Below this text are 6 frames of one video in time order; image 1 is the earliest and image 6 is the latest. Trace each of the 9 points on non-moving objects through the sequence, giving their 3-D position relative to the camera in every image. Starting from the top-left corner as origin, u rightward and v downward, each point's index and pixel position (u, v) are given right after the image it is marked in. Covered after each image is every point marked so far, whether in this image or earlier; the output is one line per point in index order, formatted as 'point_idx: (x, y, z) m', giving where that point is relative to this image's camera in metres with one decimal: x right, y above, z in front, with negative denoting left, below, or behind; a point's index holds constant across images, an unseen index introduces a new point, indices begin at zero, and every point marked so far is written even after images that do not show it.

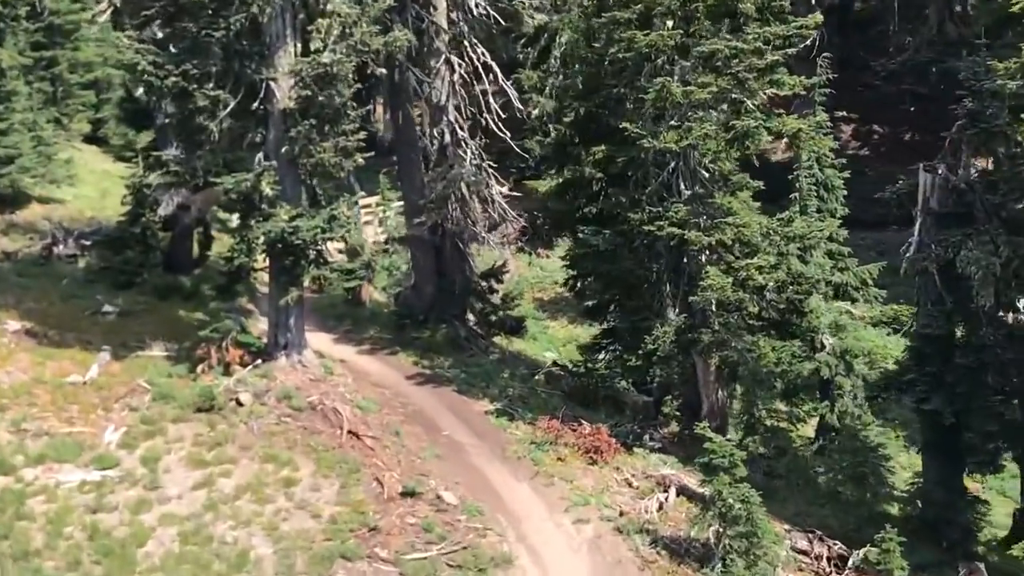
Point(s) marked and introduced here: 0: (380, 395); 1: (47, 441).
0: (-1.3, -1.1, +18.0) m
1: (-4.2, -1.4, +16.2) m
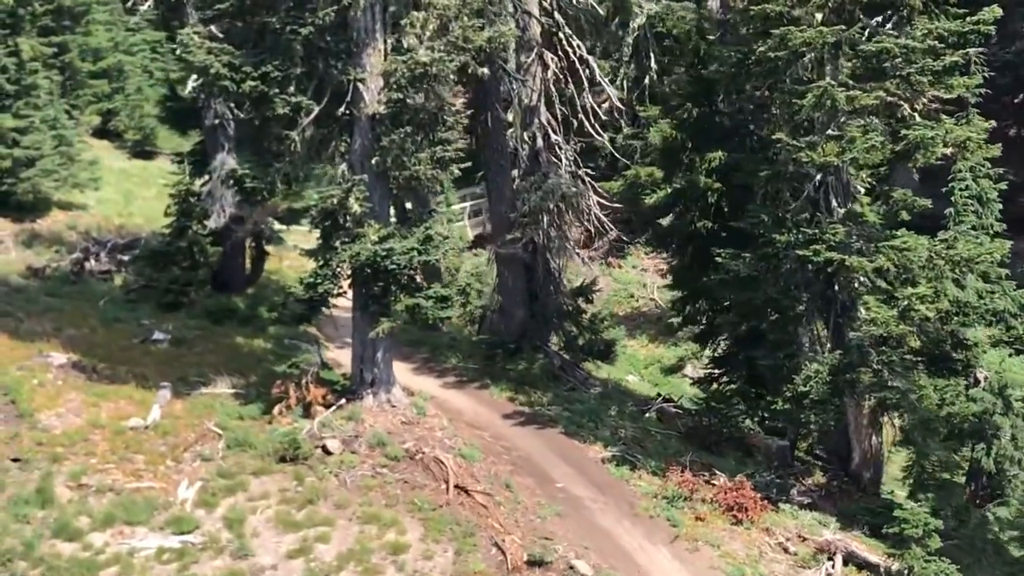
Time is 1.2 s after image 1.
0: (-0.3, -1.3, +15.9) m
1: (-3.1, -1.7, +14.0) m
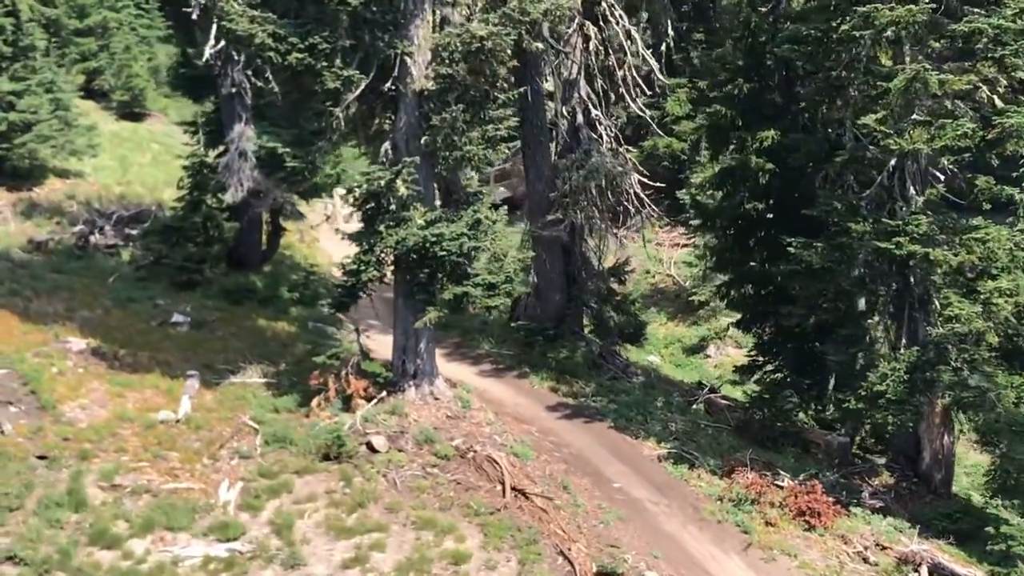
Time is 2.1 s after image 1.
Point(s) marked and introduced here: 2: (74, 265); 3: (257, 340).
0: (+0.2, -1.2, +15.1) m
1: (-2.6, -1.6, +13.1) m
2: (-4.6, +0.2, +19.0) m
3: (-2.4, -0.5, +17.0) m
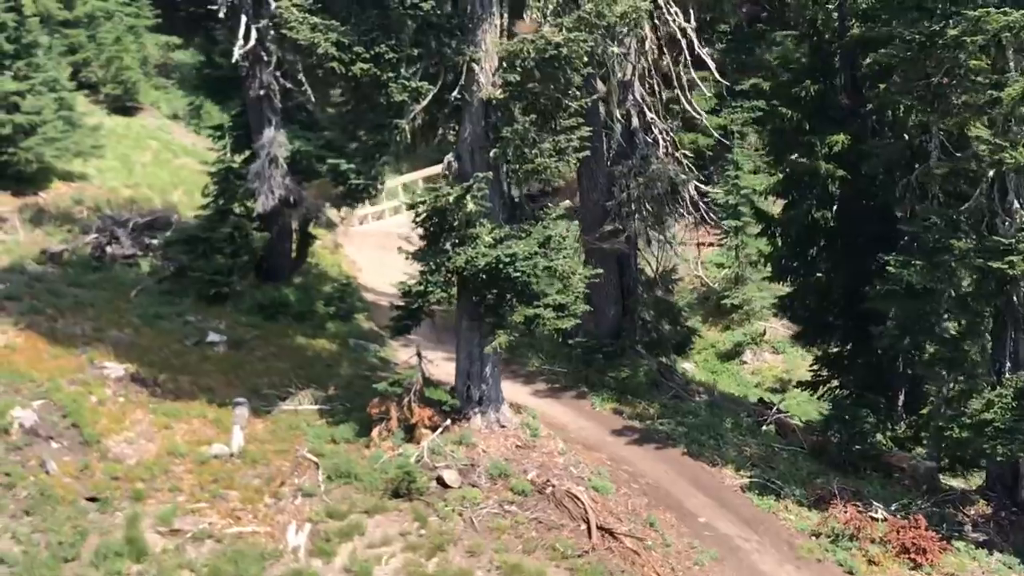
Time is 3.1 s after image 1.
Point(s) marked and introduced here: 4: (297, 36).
0: (+0.7, -1.4, +14.2) m
1: (-2.0, -1.8, +12.2) m
2: (-4.2, +0.1, +17.9) m
3: (-1.9, -0.6, +16.0) m
4: (-1.5, +1.8, +12.8) m
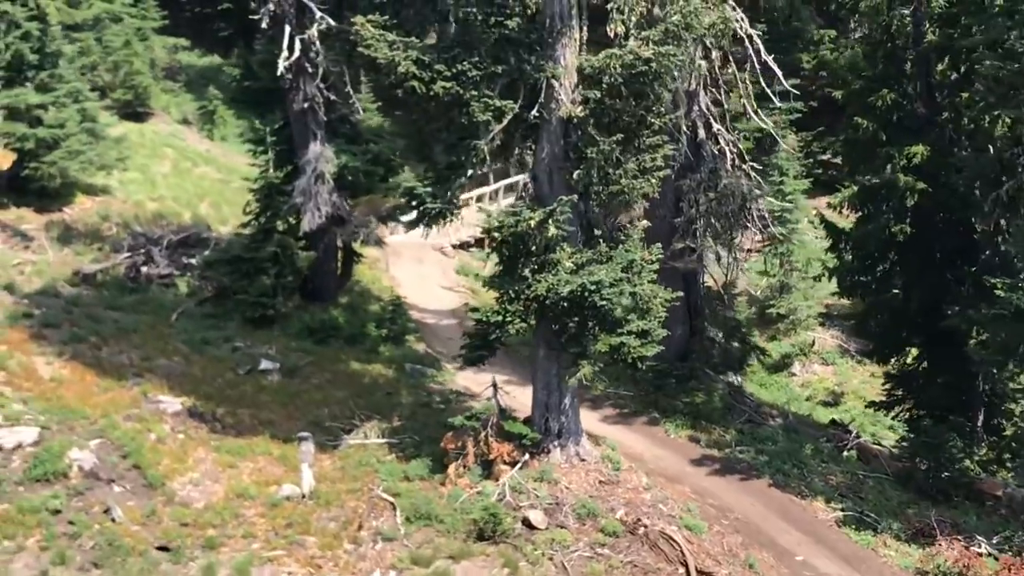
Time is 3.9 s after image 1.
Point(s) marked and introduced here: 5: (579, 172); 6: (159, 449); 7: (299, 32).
0: (+1.3, -1.6, +13.5) m
1: (-1.4, -2.0, +11.5) m
2: (-3.6, -0.1, +17.2) m
3: (-1.3, -0.9, +15.3) m
4: (-0.9, +1.6, +12.1) m
5: (+0.5, +0.8, +13.0) m
6: (-2.6, -1.2, +13.2) m
7: (-2.0, +2.4, +16.8) m
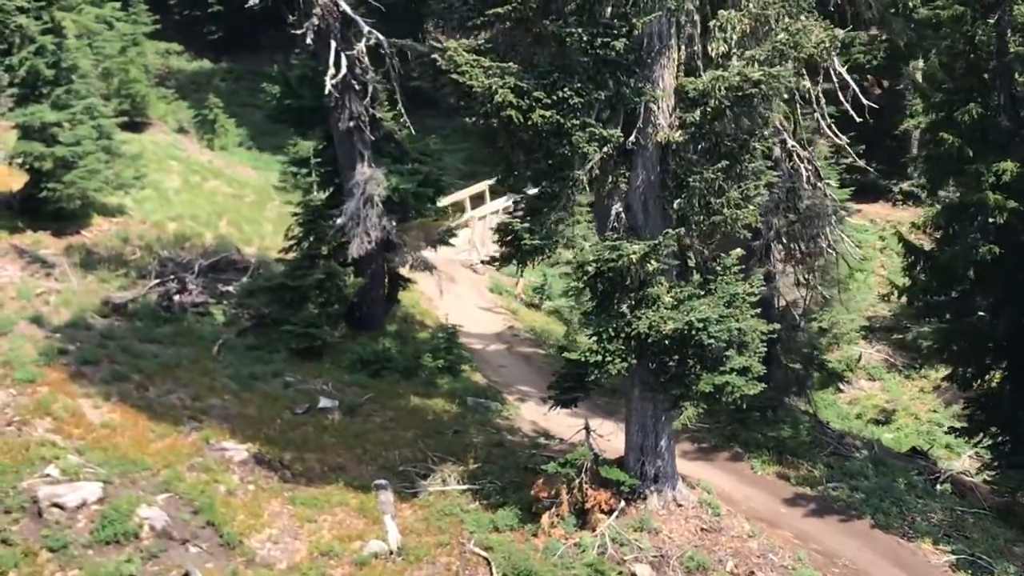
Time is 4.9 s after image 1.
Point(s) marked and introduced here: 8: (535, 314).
0: (+2.0, -1.8, +12.8) m
1: (-0.6, -2.3, +10.6) m
2: (-3.1, -0.4, +16.2) m
3: (-0.7, -1.1, +14.4) m
4: (-0.2, +1.3, +11.2) m
5: (+1.1, +0.6, +12.1) m
6: (-1.9, -1.5, +12.3) m
7: (-1.5, +2.1, +15.9) m
8: (+0.3, -0.3, +20.2) m
